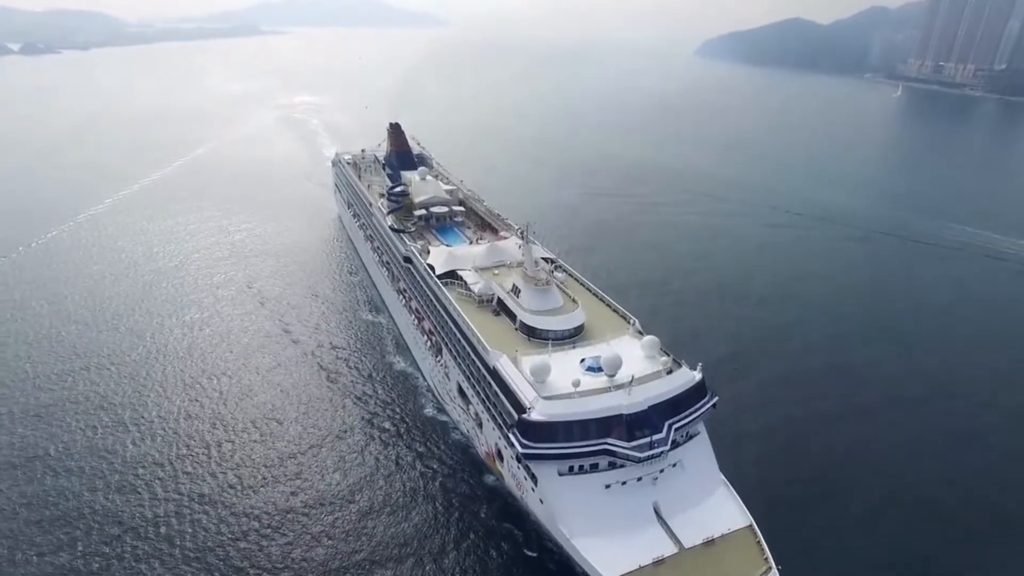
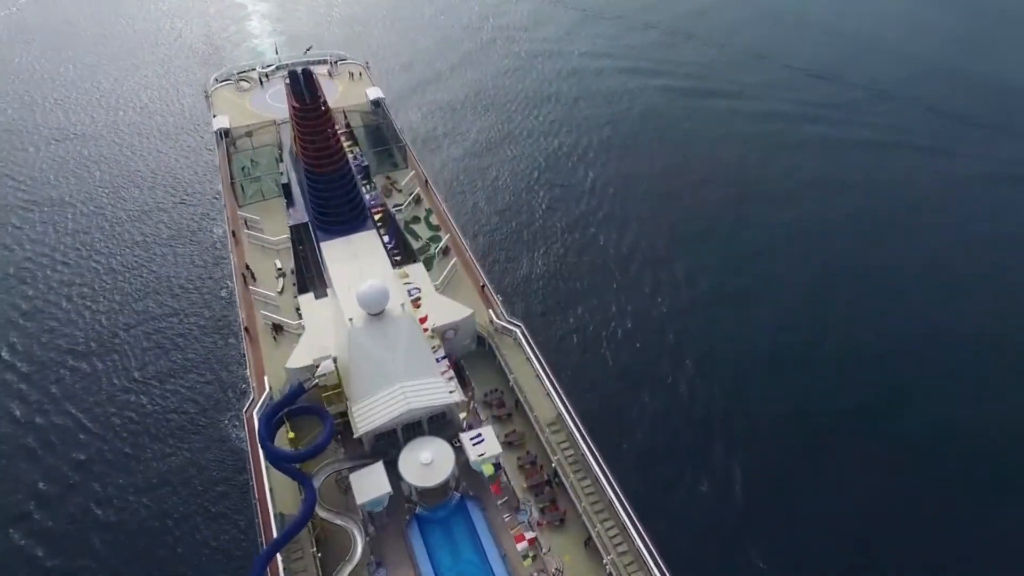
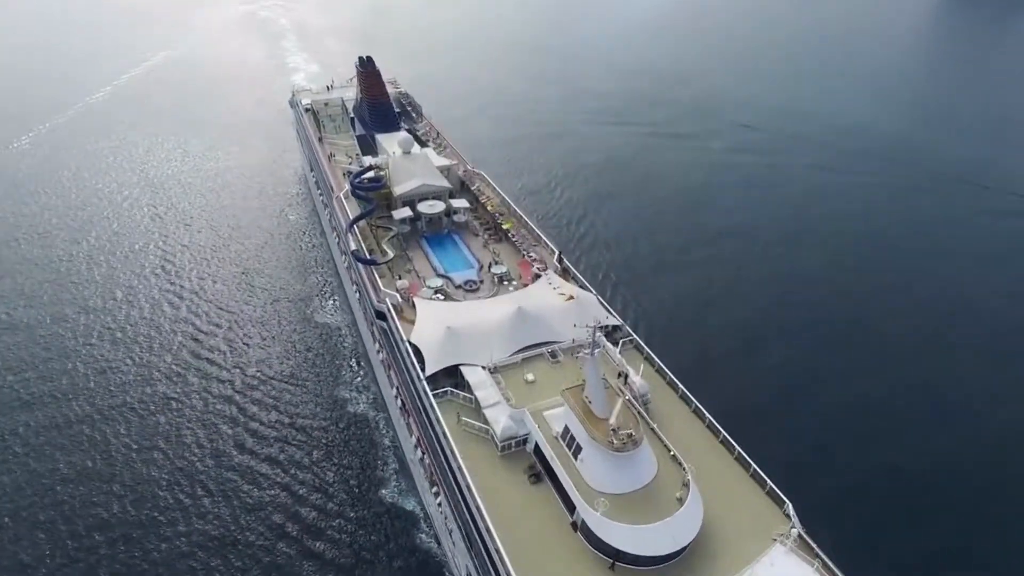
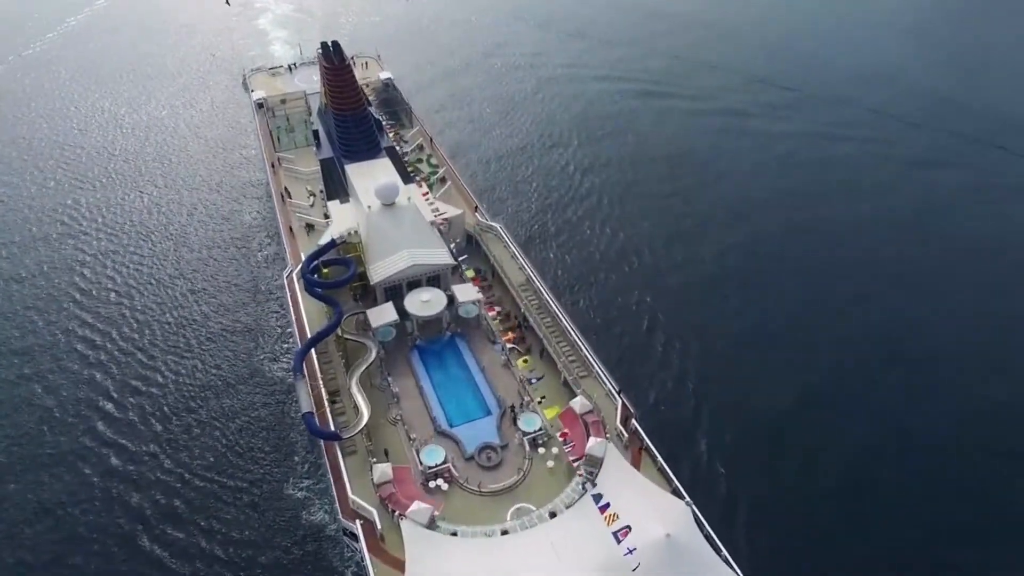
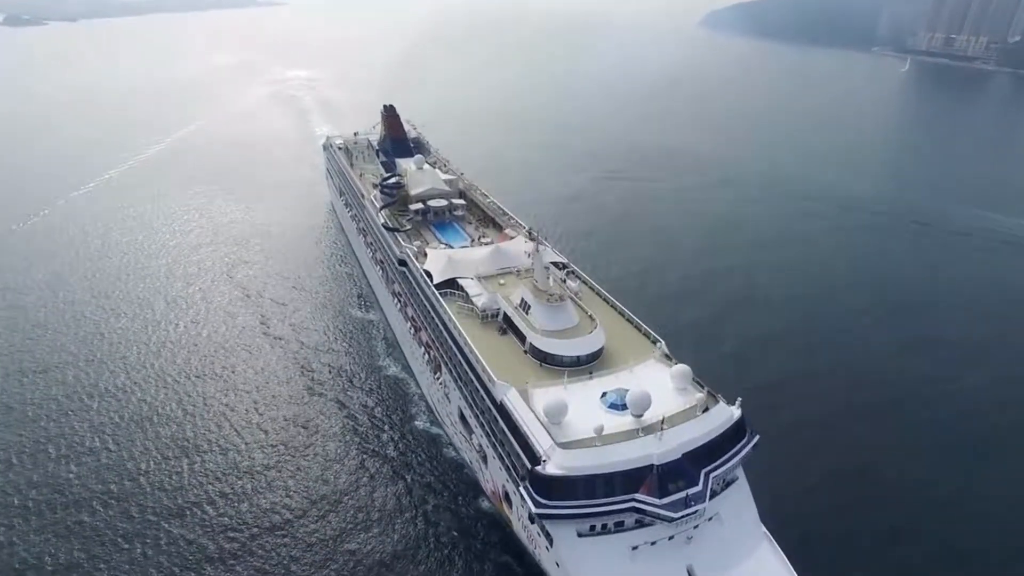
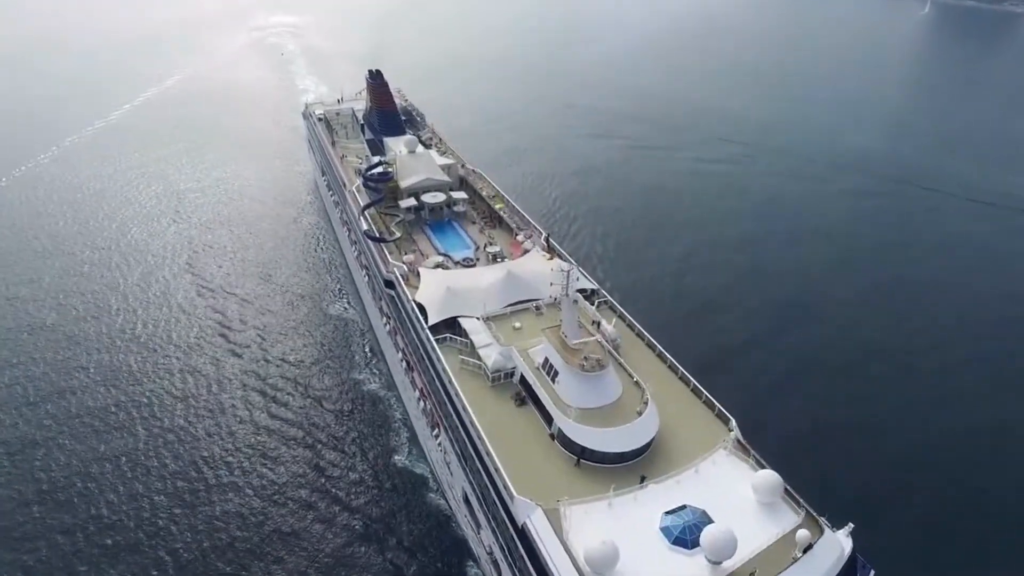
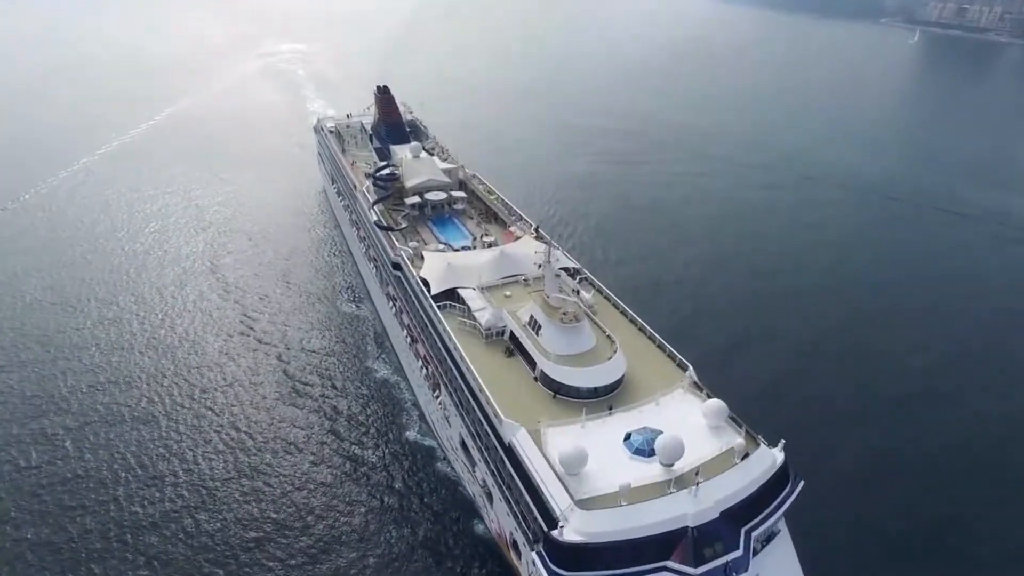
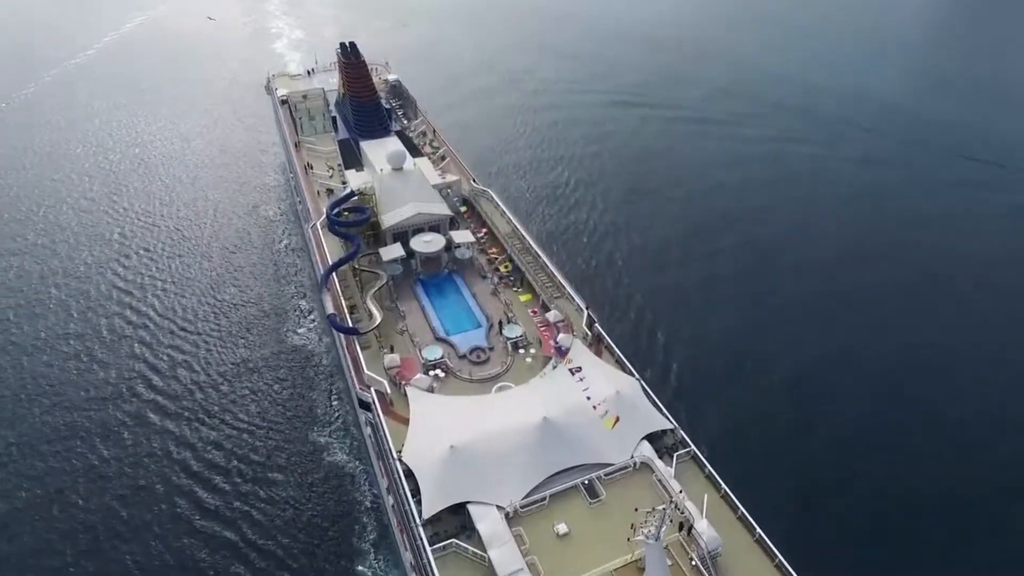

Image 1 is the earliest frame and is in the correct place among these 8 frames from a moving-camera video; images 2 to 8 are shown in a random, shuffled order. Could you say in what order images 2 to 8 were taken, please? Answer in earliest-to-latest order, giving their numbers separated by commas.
5, 7, 6, 3, 8, 4, 2
